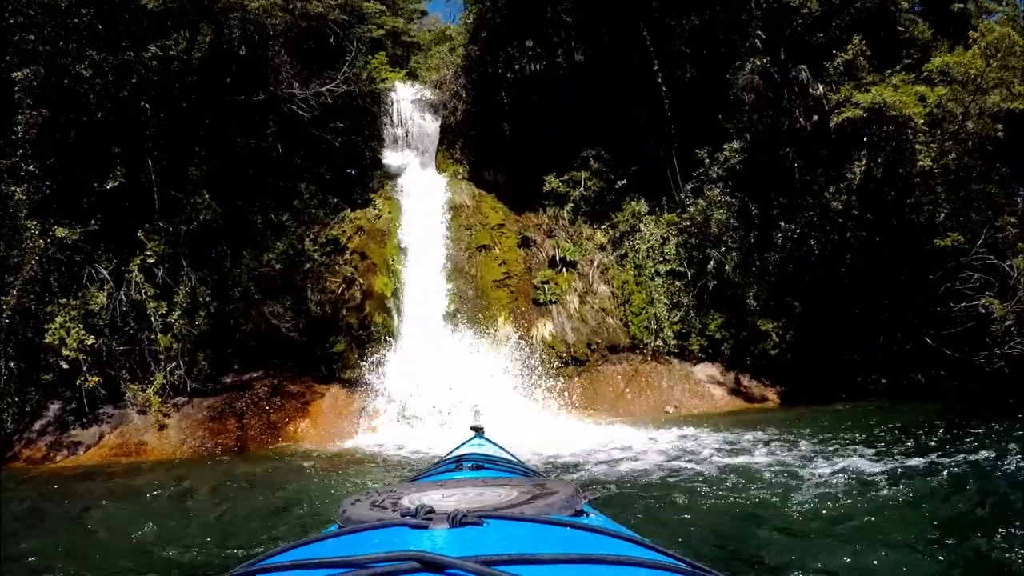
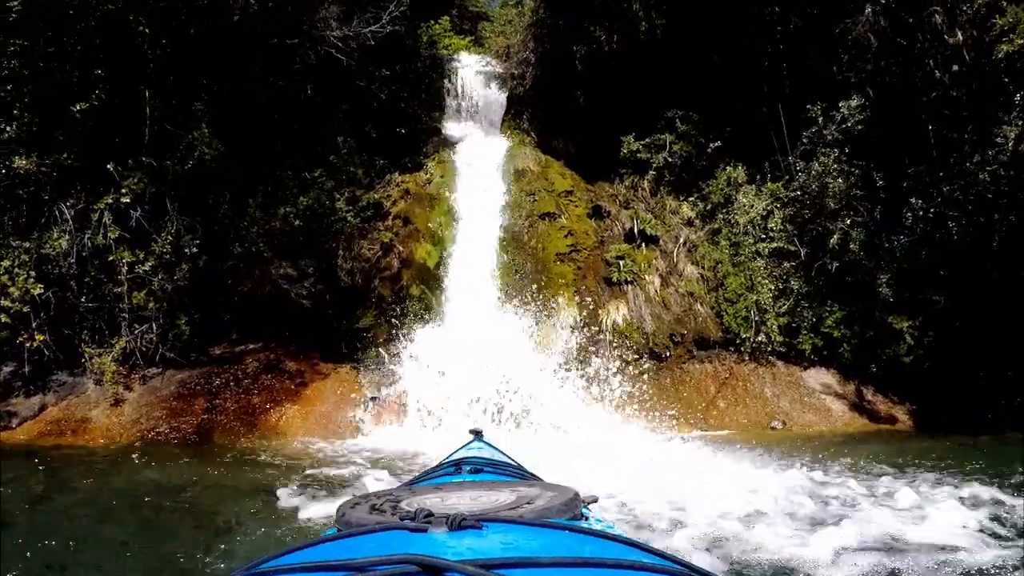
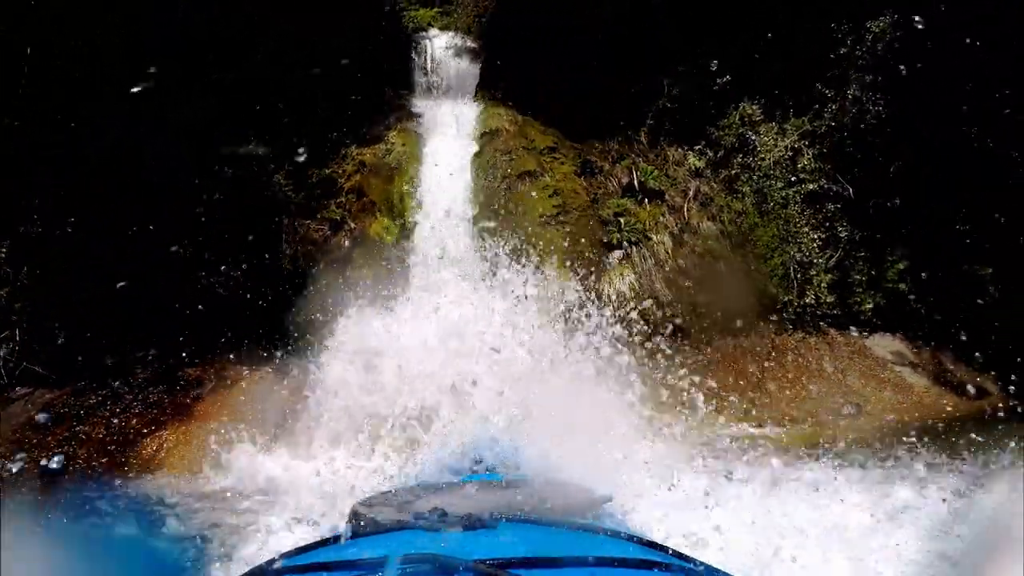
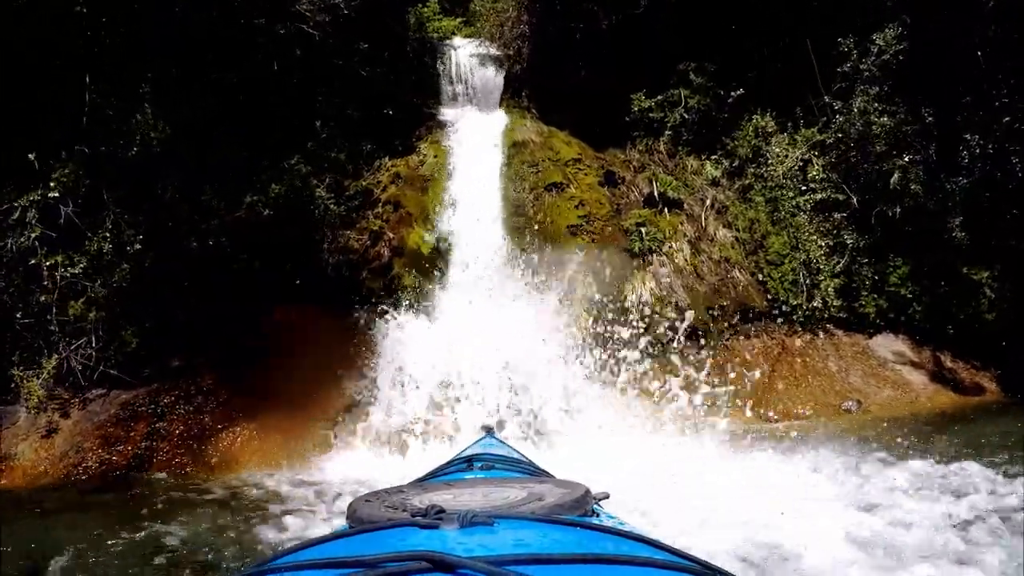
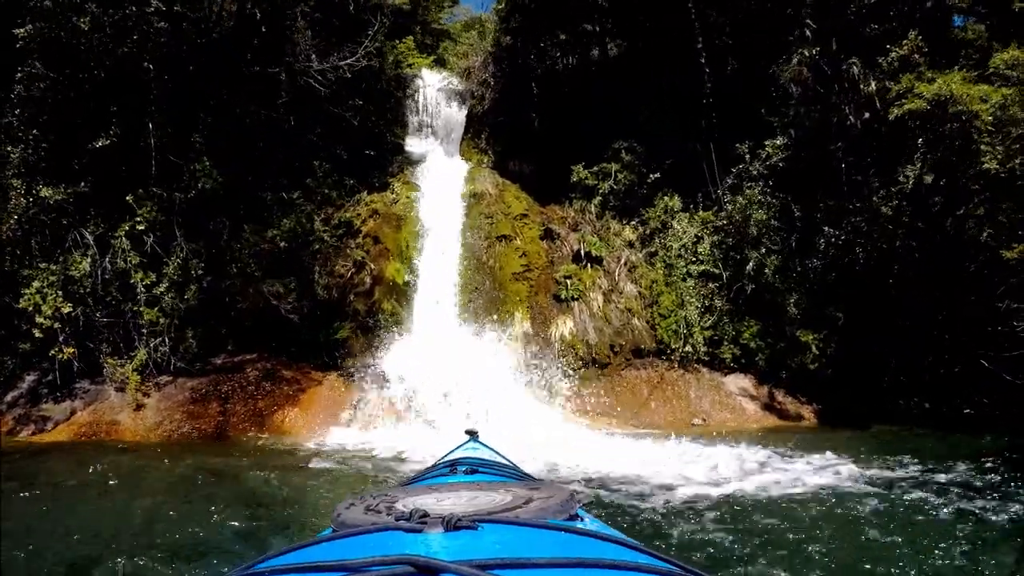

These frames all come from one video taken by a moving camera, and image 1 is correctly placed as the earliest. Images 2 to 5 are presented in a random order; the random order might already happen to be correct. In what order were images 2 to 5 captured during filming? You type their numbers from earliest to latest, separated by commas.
5, 2, 4, 3
